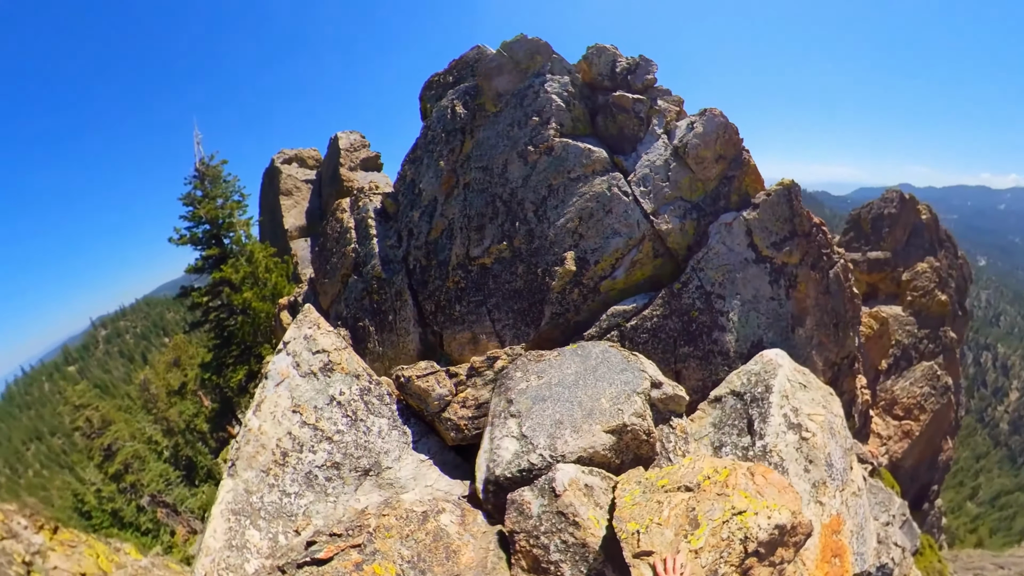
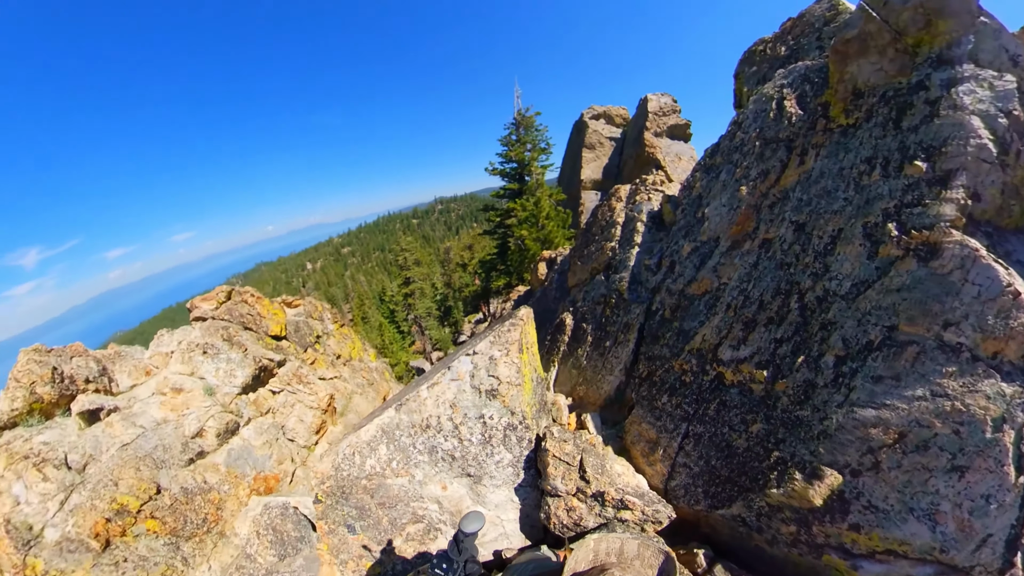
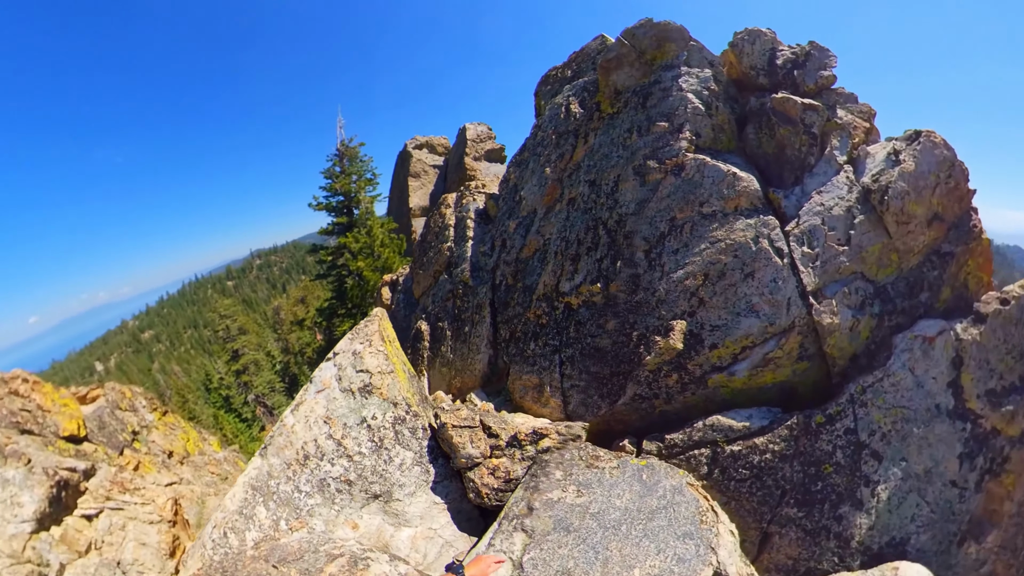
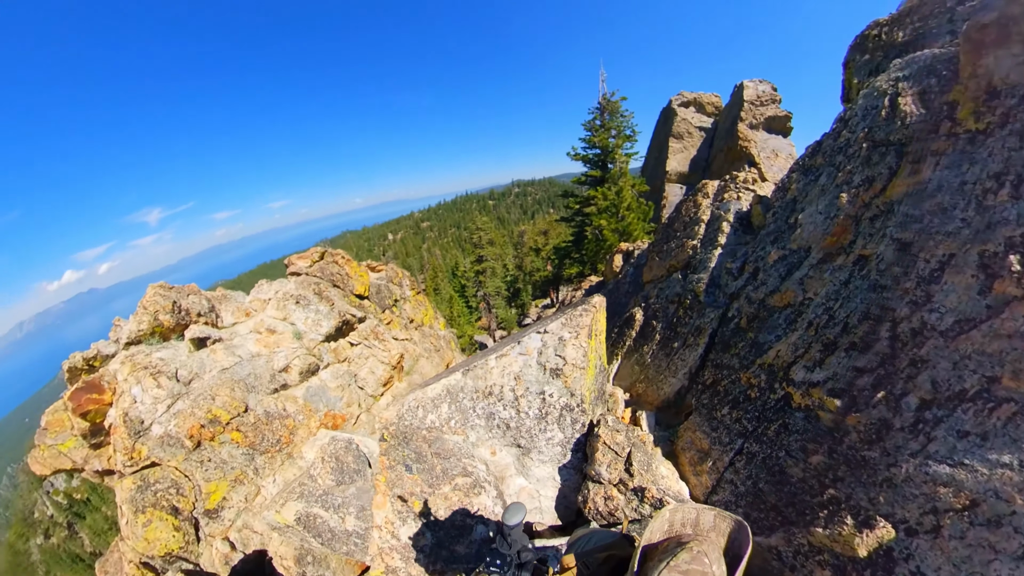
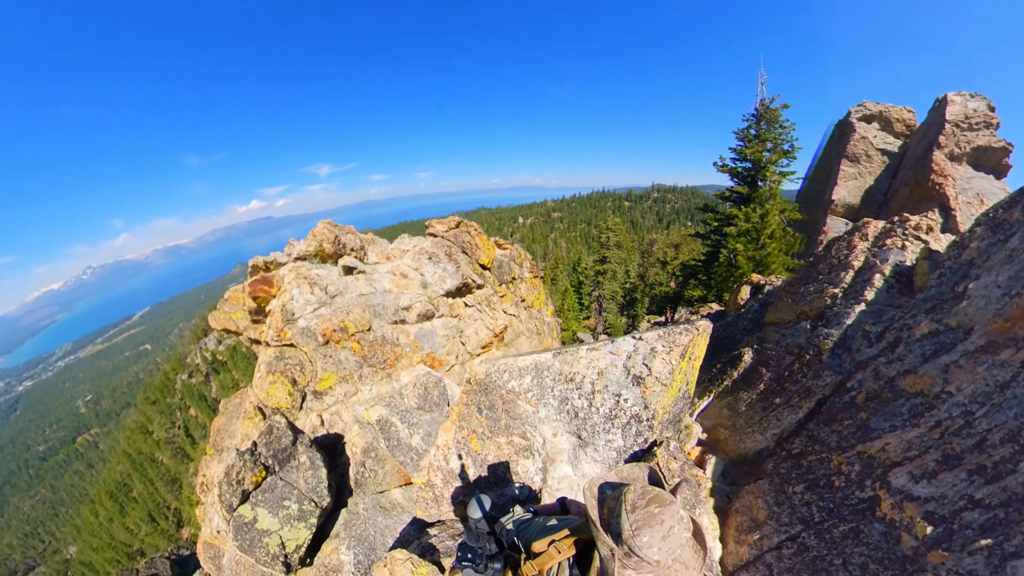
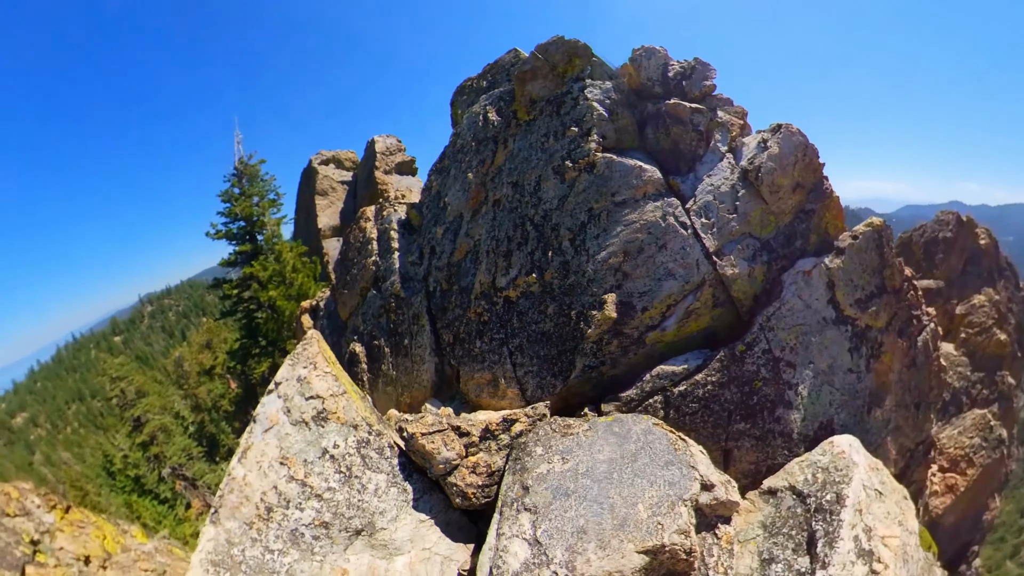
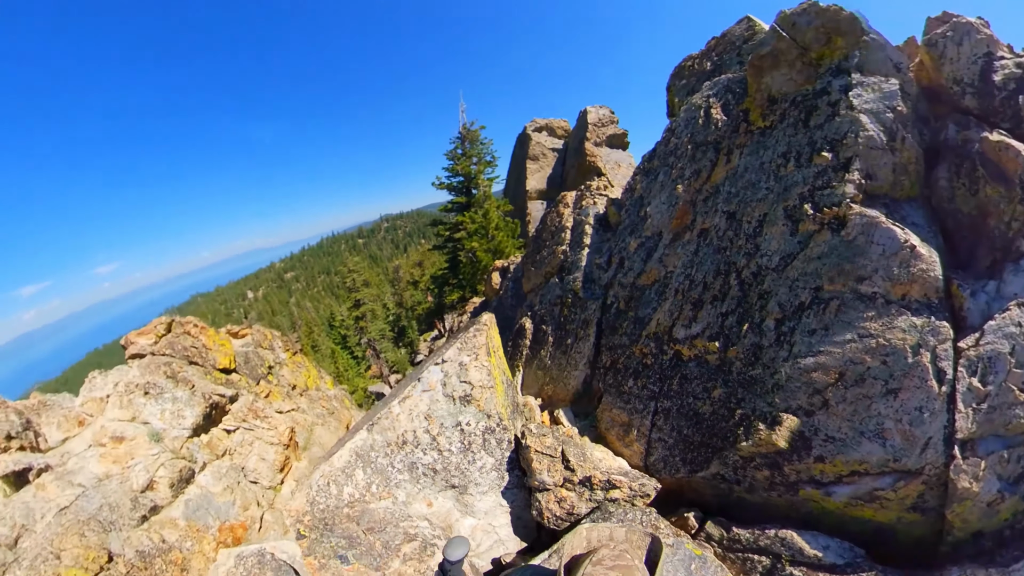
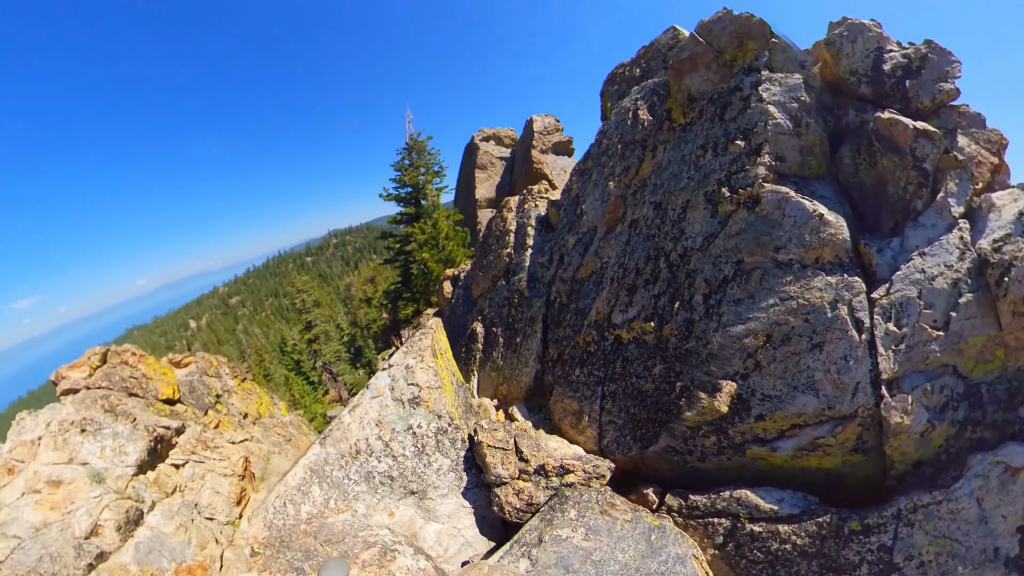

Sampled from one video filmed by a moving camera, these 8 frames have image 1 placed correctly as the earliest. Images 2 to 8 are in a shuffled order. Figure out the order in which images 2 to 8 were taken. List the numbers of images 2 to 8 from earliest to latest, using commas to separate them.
6, 3, 8, 7, 2, 4, 5
